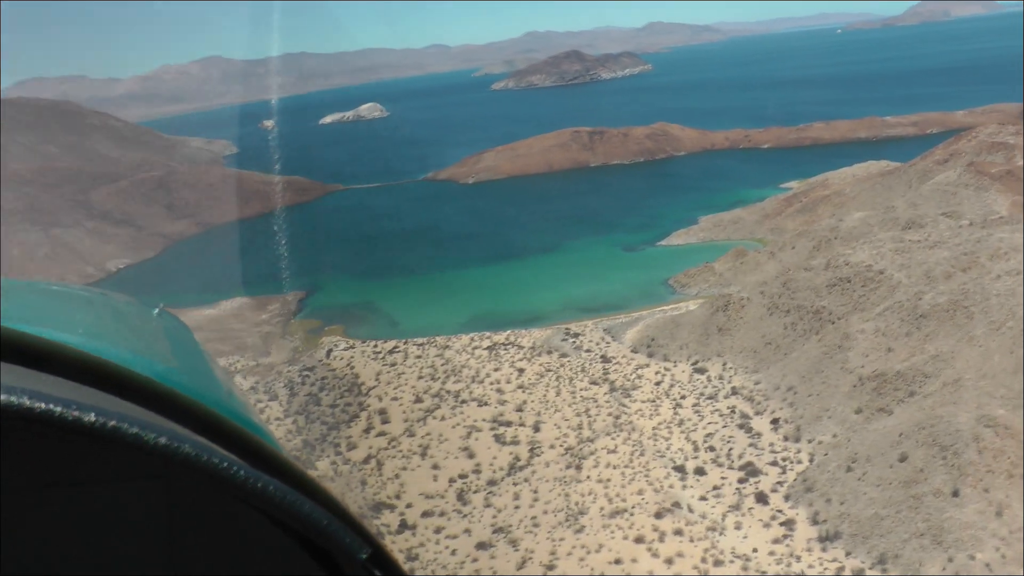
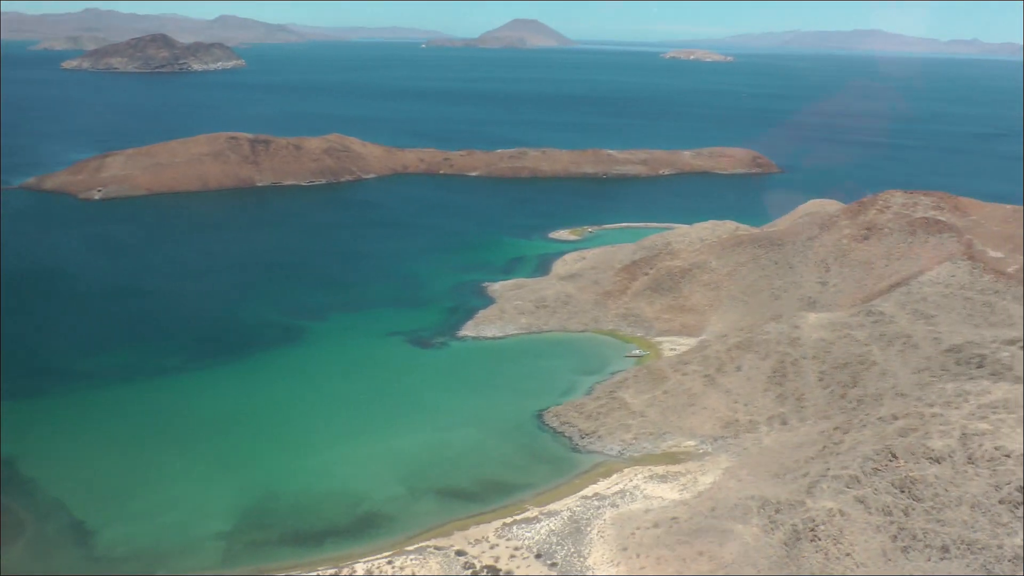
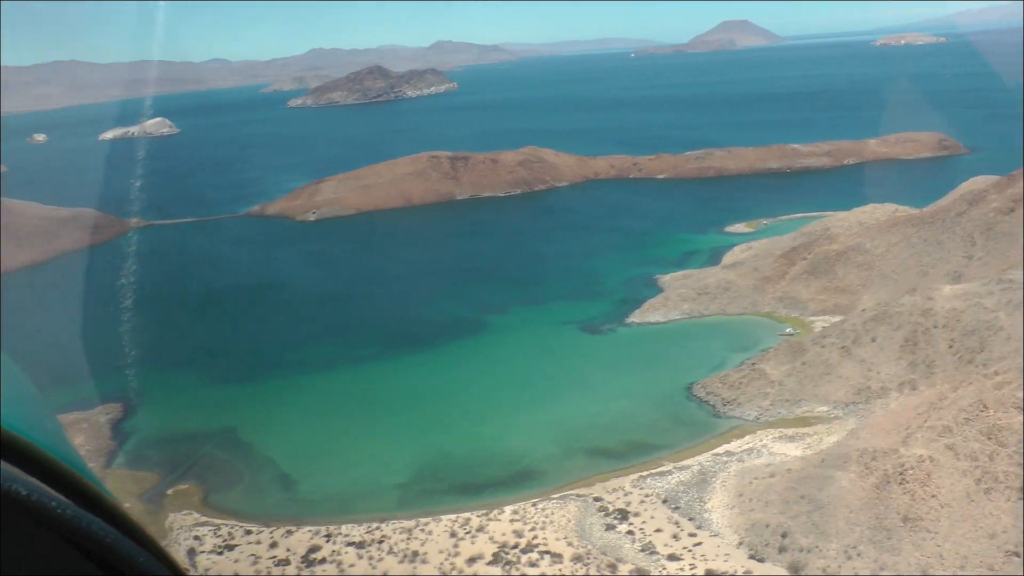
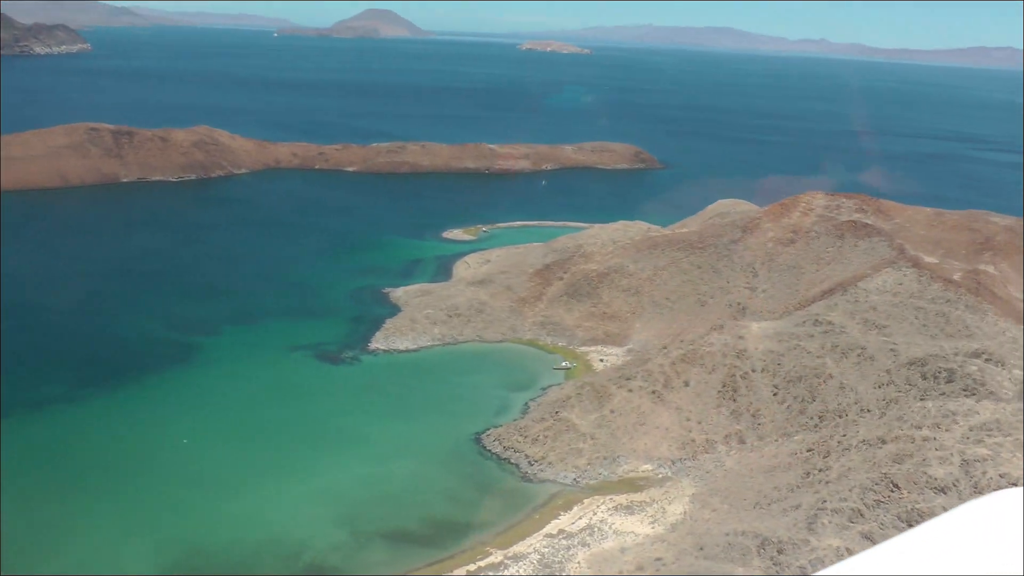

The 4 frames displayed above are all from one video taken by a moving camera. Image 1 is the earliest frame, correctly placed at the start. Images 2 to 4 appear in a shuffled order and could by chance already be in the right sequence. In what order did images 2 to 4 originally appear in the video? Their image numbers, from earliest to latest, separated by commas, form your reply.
3, 2, 4
